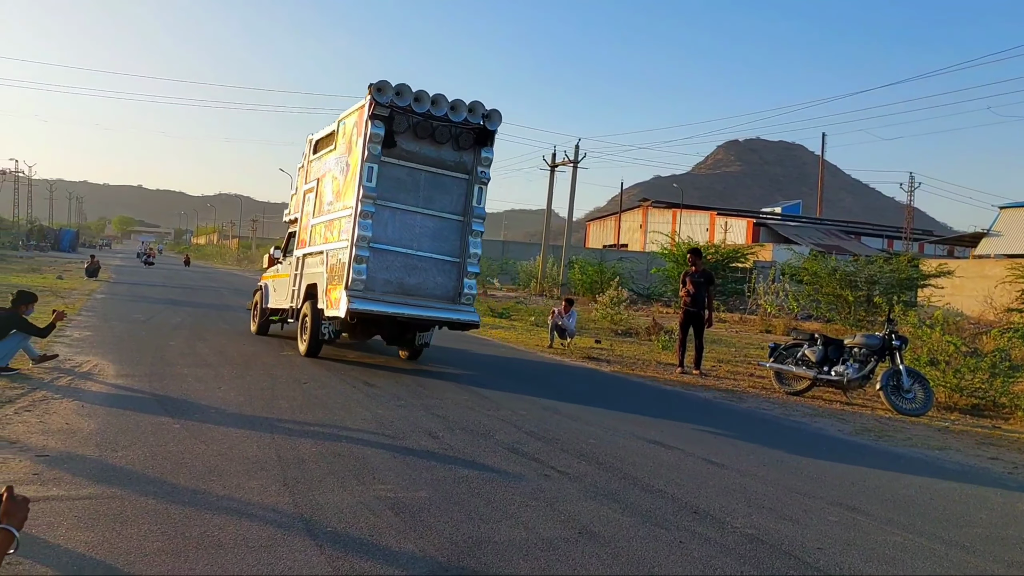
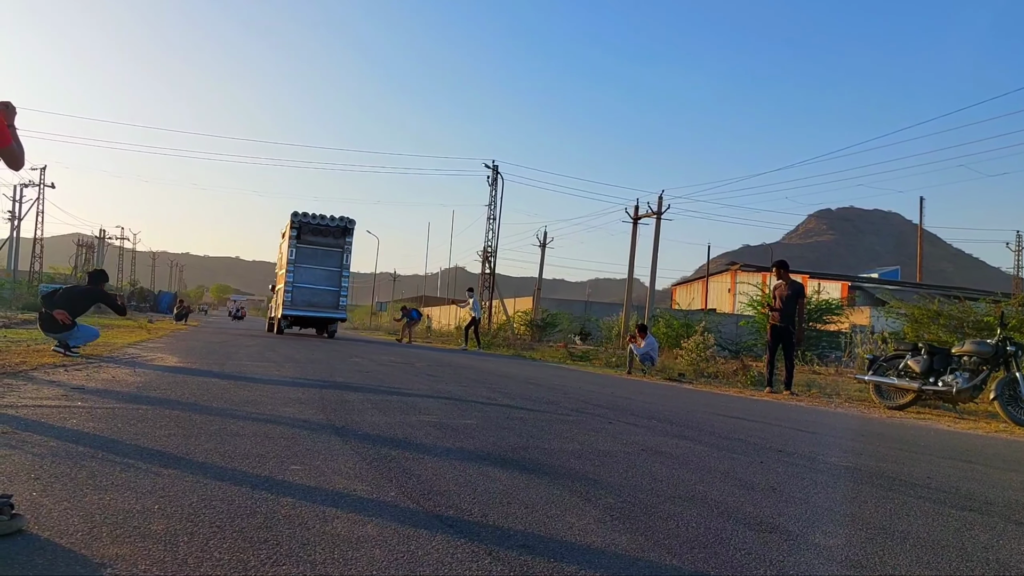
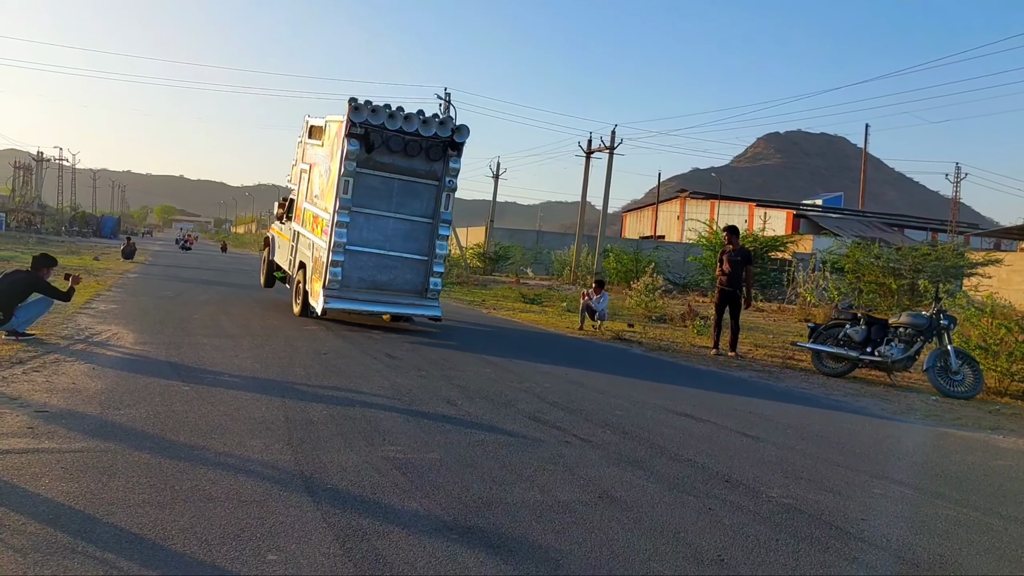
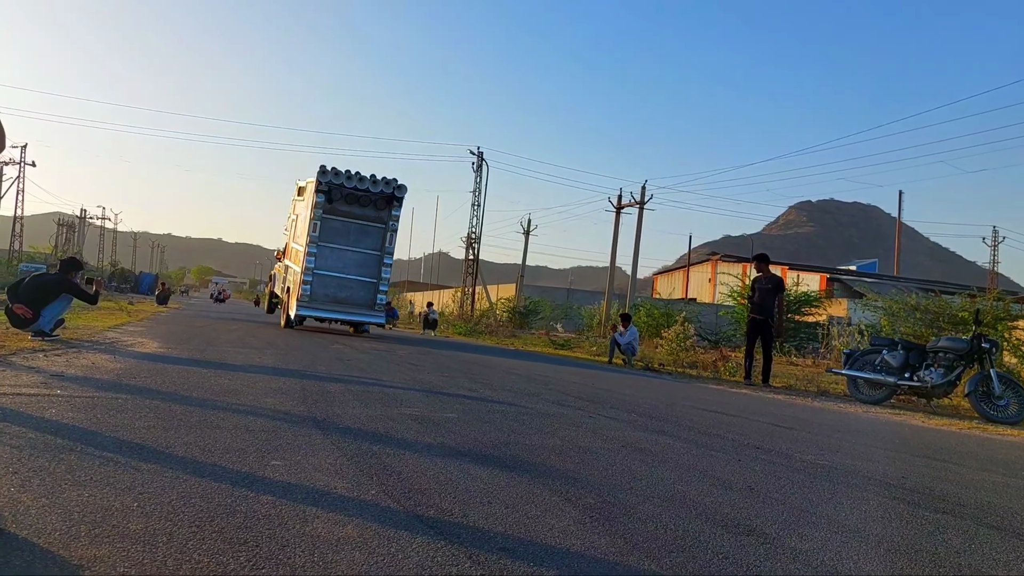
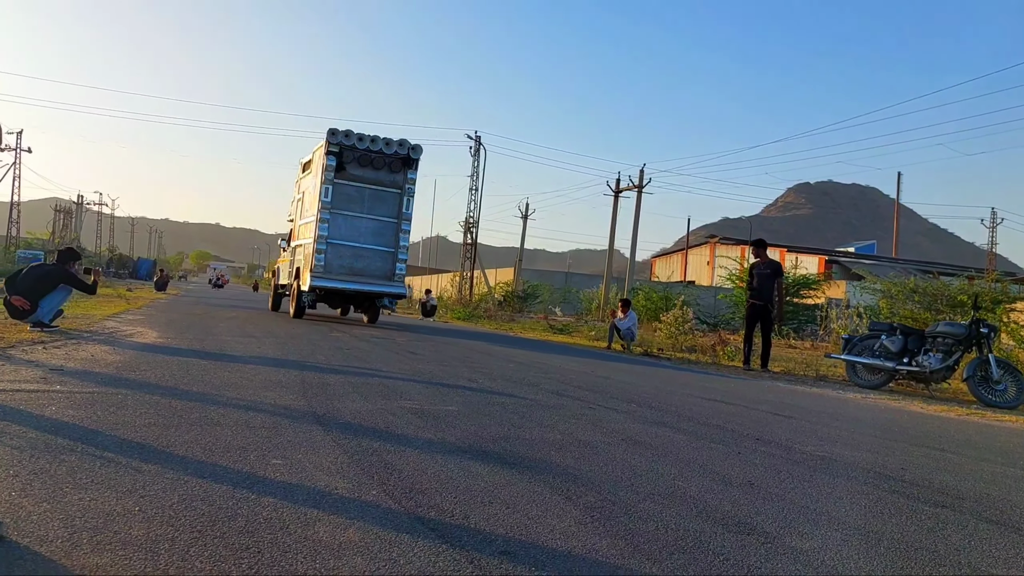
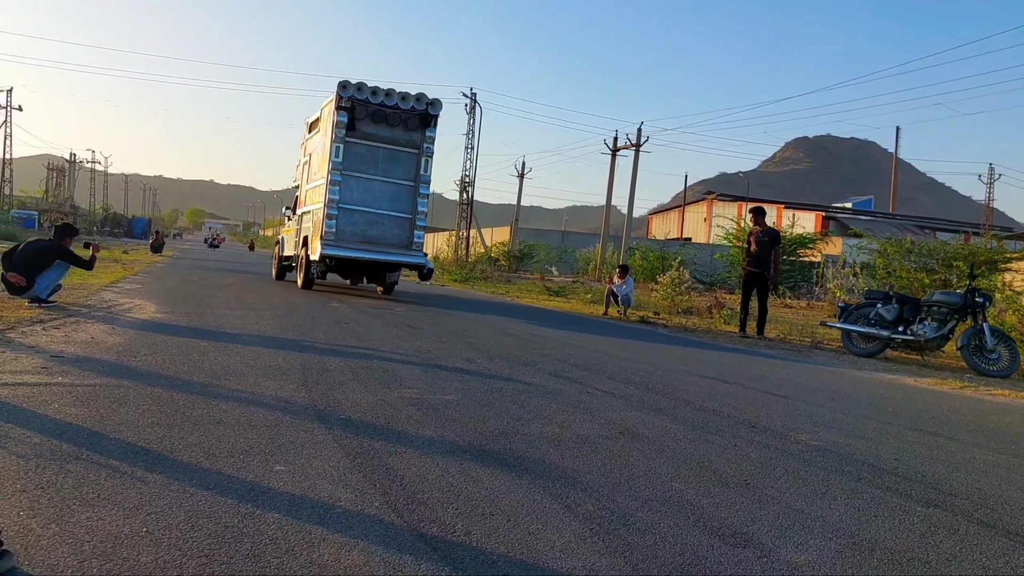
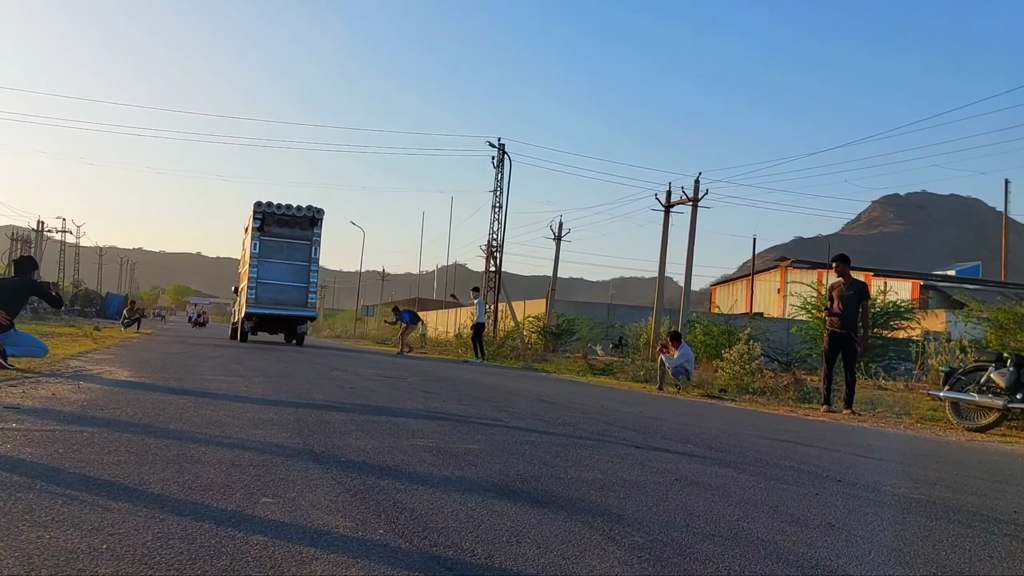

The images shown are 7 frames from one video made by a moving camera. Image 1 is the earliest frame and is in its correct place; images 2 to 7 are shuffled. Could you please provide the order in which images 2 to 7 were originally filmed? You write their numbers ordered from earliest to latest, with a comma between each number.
3, 6, 5, 4, 2, 7
